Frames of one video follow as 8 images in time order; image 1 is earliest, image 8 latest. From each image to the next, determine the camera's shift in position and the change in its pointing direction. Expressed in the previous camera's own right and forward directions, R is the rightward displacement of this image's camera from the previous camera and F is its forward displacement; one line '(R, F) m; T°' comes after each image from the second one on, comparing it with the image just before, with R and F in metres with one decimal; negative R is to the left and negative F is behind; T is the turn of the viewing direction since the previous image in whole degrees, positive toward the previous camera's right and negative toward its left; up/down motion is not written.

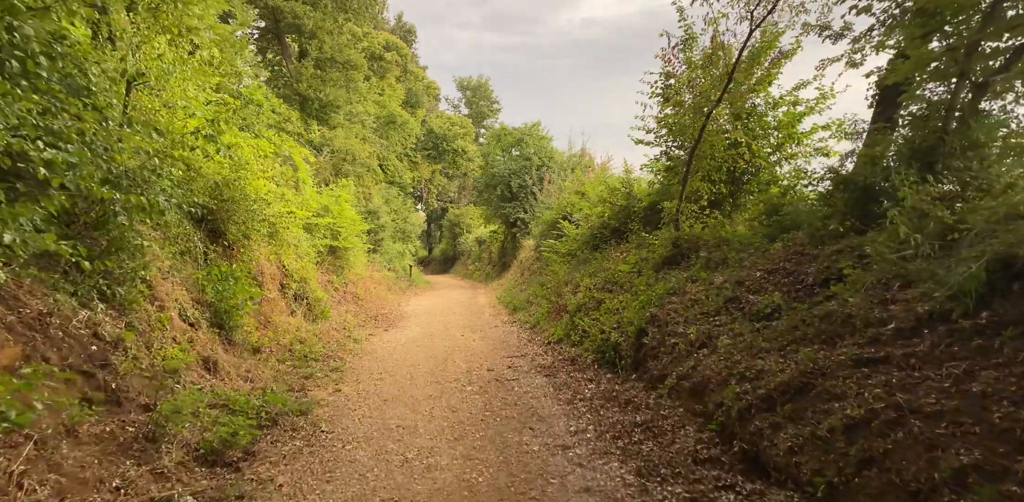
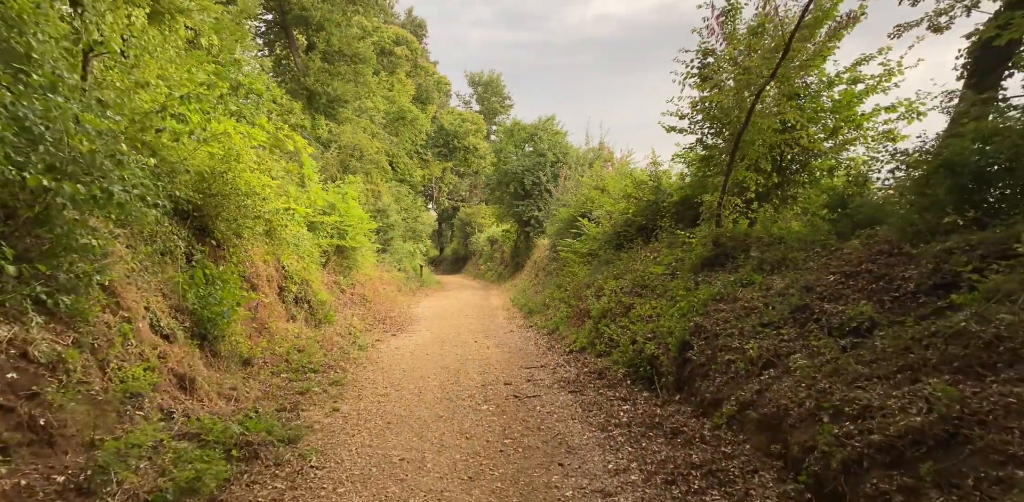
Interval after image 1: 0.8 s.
(-0.1, +1.1) m; -1°
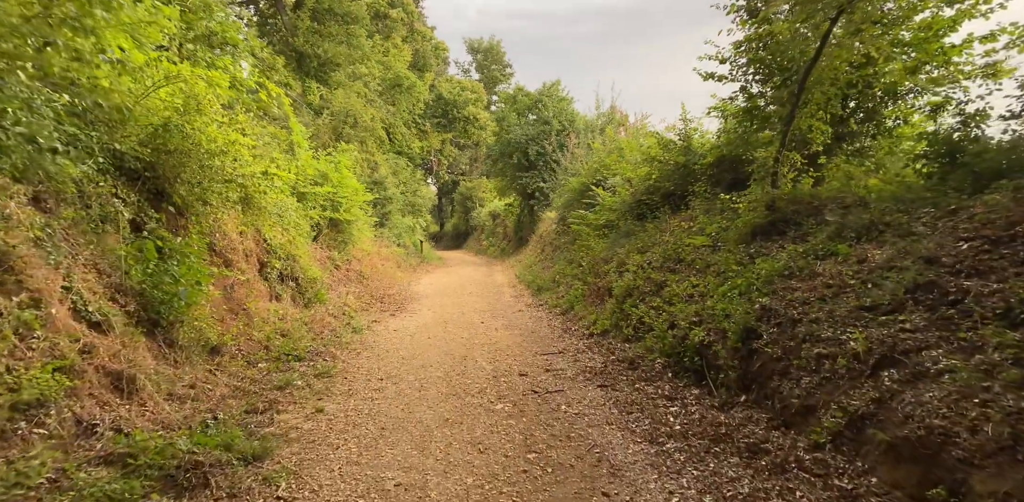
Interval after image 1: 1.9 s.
(-0.2, +1.4) m; 0°
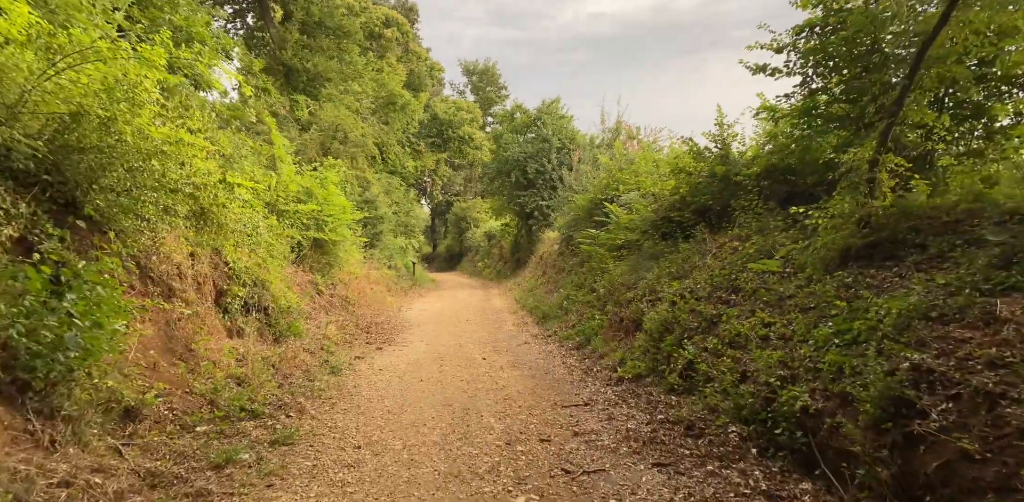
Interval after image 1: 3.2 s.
(-0.3, +1.8) m; +1°
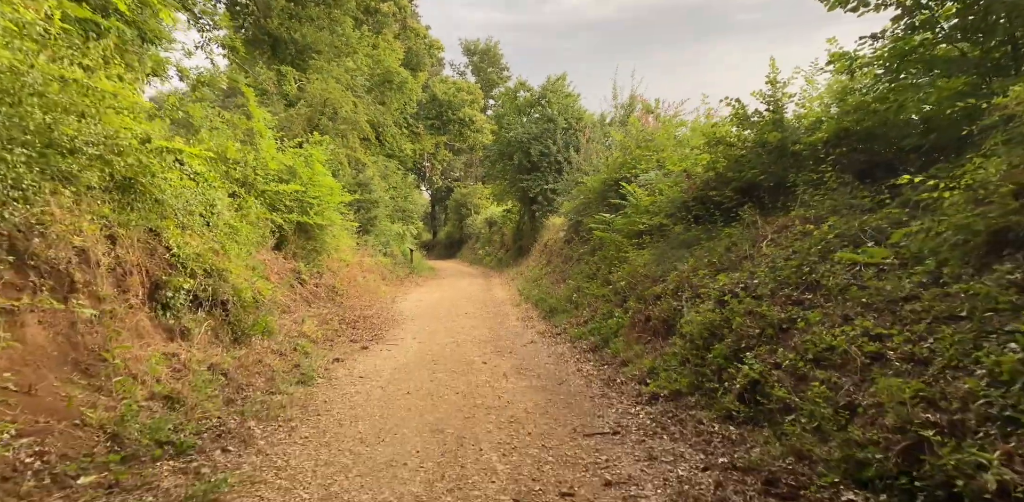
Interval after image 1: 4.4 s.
(-0.1, +1.7) m; 0°
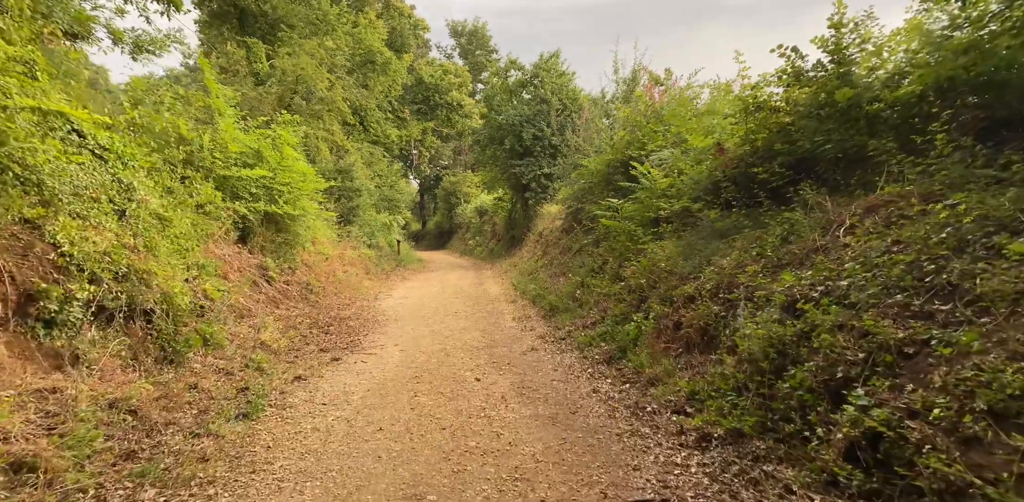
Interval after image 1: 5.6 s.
(-0.1, +1.8) m; +1°
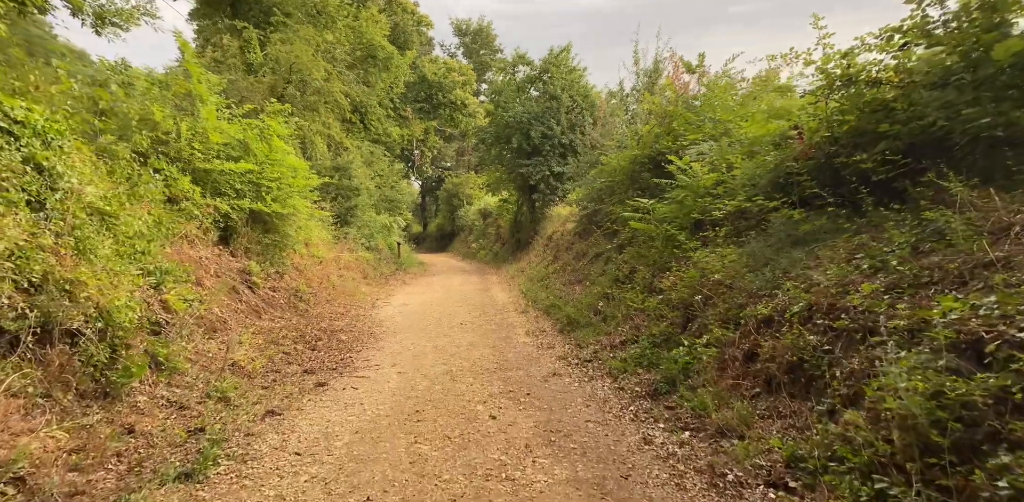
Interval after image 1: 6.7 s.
(-0.3, +1.6) m; 0°
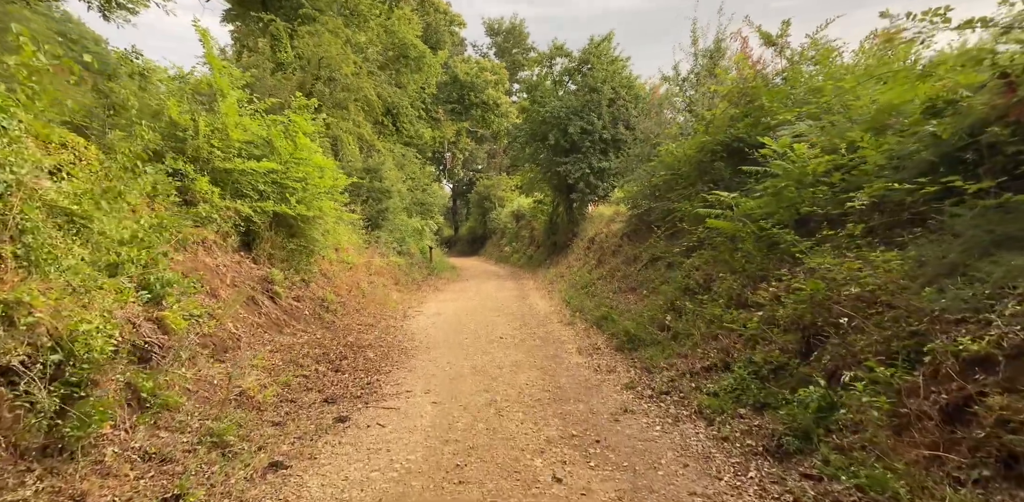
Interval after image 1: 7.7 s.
(-0.4, +1.6) m; -3°
